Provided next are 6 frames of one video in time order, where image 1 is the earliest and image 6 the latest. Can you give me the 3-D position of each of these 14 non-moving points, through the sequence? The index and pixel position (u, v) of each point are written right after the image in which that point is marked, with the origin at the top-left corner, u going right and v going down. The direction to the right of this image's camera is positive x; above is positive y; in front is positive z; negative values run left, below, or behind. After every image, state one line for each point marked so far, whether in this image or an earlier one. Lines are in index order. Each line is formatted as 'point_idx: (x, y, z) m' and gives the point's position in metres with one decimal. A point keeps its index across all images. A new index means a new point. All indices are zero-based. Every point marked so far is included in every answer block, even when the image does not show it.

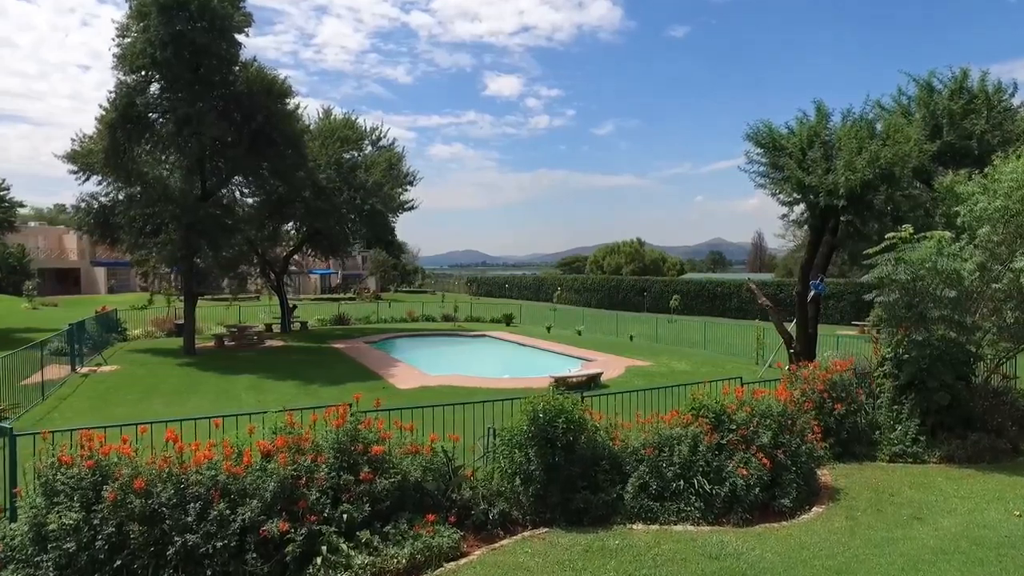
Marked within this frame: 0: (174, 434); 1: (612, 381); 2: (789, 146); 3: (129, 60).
0: (-3.1, -1.4, +6.1) m
1: (+2.4, -2.3, +15.9) m
2: (+5.6, +2.9, +13.3) m
3: (-11.1, +6.5, +18.8) m
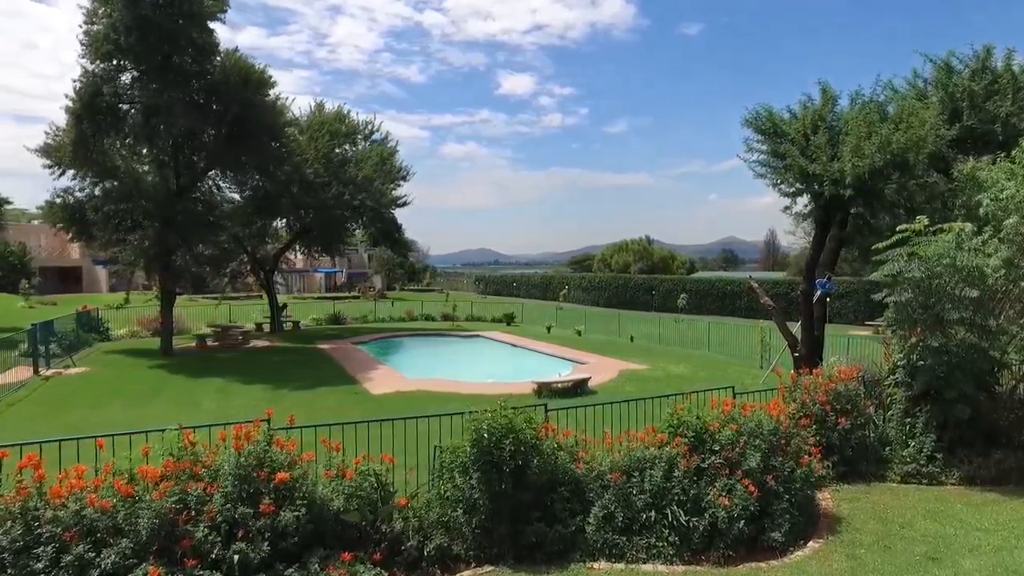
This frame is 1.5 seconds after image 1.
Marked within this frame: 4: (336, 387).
0: (-3.7, -1.3, +5.1) m
1: (+2.0, -2.2, +14.8) m
2: (+5.2, +2.9, +12.2) m
3: (-11.4, +6.6, +18.0) m
4: (-4.1, -2.3, +15.0) m
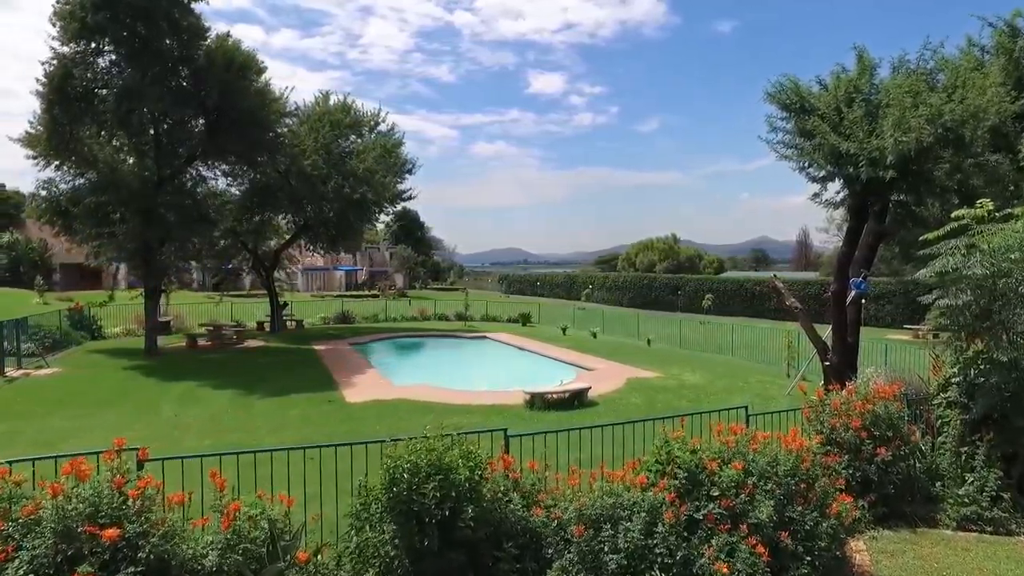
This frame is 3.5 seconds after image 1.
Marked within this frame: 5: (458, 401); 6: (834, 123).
0: (-4.3, -1.3, +3.8) m
1: (+1.8, -2.2, +13.2) m
2: (+4.9, +2.9, +10.5) m
3: (-11.3, +6.7, +16.9) m
4: (-4.2, -2.2, +13.7) m
5: (-1.1, -2.2, +12.8) m
6: (+5.0, +2.6, +10.3) m
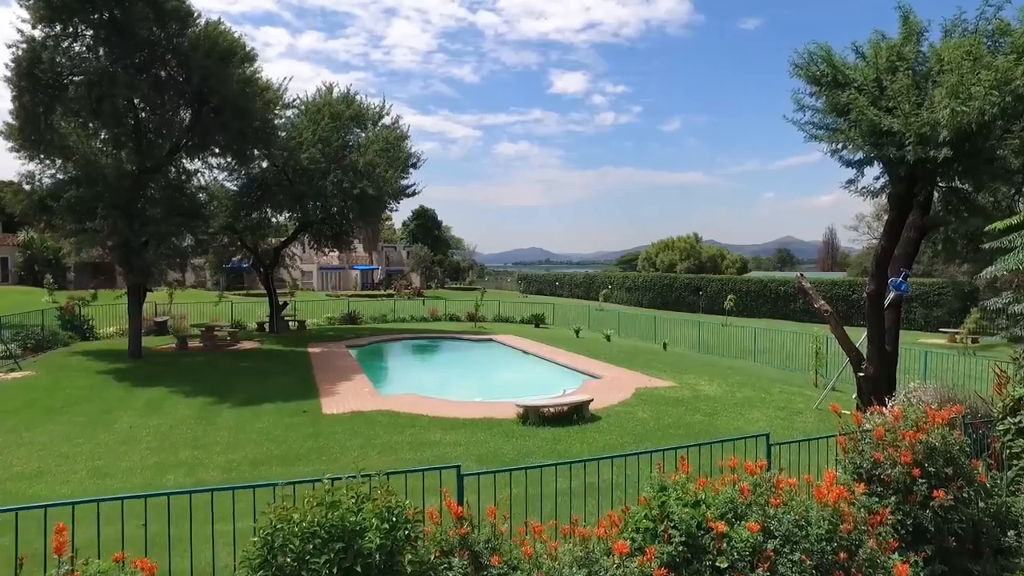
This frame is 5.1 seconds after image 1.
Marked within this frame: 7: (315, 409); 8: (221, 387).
0: (-4.7, -1.3, +2.6) m
1: (+1.7, -2.2, +11.8) m
2: (+4.7, +2.9, +9.0) m
3: (-11.3, +6.7, +16.0) m
4: (-4.3, -2.2, +12.5) m
5: (-1.2, -2.2, +11.5) m
6: (+4.8, +2.6, +8.8) m
7: (-3.6, -2.2, +12.1) m
8: (-6.2, -2.1, +14.0) m
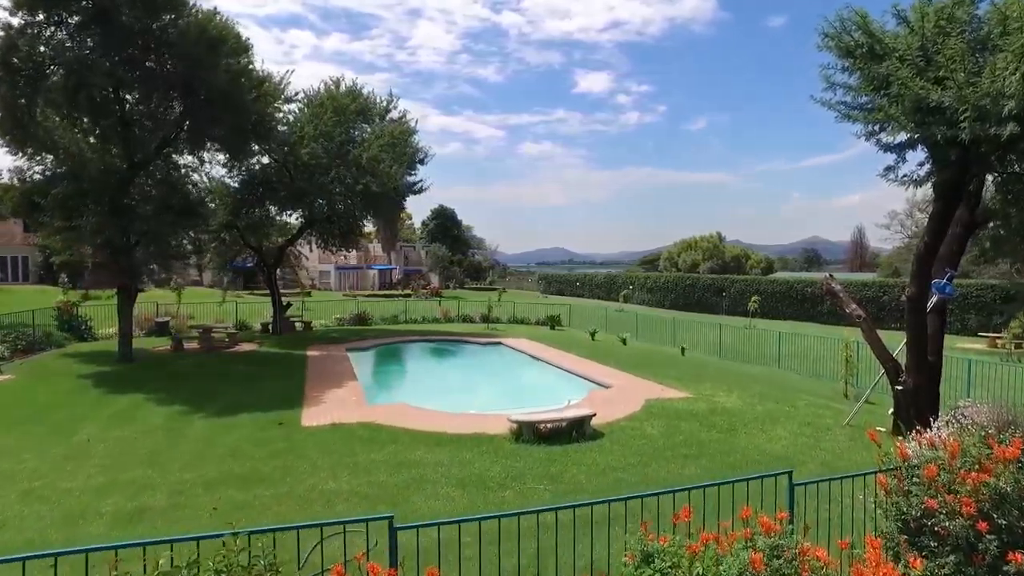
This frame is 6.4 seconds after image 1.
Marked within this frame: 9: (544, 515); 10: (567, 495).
0: (-5.1, -1.3, +1.7) m
1: (+1.6, -2.2, +10.7) m
2: (+4.5, +2.8, +7.7) m
3: (-11.2, +6.7, +15.3) m
4: (-4.4, -2.2, +11.5) m
5: (-1.3, -2.2, +10.5) m
6: (+4.7, +2.5, +7.5) m
7: (-3.7, -2.2, +11.1) m
8: (-6.2, -2.1, +13.1) m
9: (+0.3, -2.5, +7.1) m
10: (+0.7, -2.4, +7.7) m
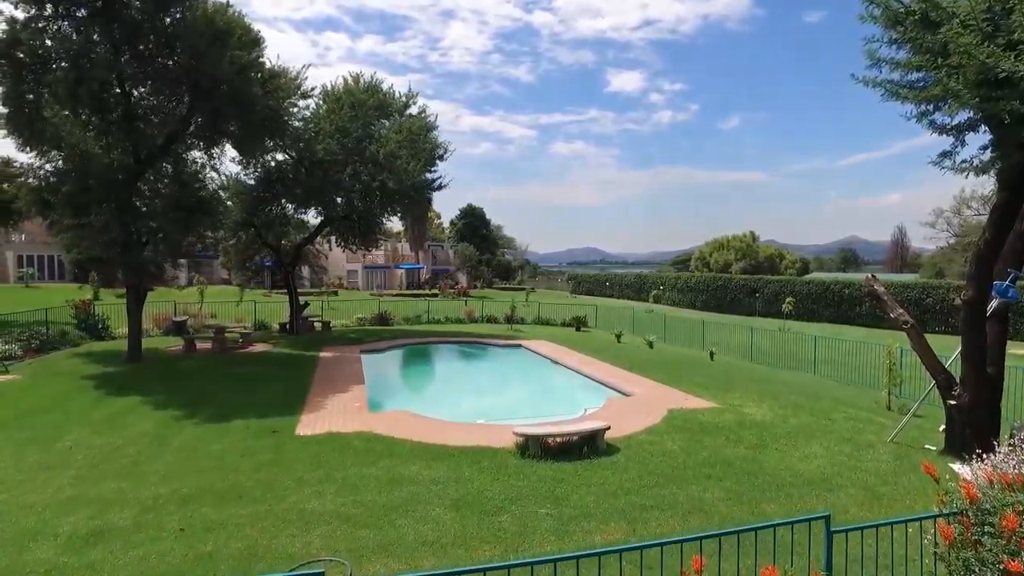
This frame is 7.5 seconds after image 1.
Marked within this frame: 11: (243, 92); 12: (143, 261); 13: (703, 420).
0: (-5.4, -1.3, +1.1) m
1: (+1.7, -2.3, +9.8) m
2: (+4.5, +2.8, +6.7) m
3: (-10.8, +6.8, +14.9) m
4: (-4.2, -2.2, +10.9) m
5: (-1.2, -2.2, +9.7) m
6: (+4.6, +2.5, +6.5) m
7: (-3.5, -2.2, +10.5) m
8: (-6.0, -2.1, +12.6) m
9: (+0.3, -2.5, +6.3) m
10: (+0.6, -2.4, +6.9) m
11: (-6.7, +5.0, +16.5) m
12: (-9.2, +0.7, +16.3) m
13: (+3.2, -2.2, +11.0) m
